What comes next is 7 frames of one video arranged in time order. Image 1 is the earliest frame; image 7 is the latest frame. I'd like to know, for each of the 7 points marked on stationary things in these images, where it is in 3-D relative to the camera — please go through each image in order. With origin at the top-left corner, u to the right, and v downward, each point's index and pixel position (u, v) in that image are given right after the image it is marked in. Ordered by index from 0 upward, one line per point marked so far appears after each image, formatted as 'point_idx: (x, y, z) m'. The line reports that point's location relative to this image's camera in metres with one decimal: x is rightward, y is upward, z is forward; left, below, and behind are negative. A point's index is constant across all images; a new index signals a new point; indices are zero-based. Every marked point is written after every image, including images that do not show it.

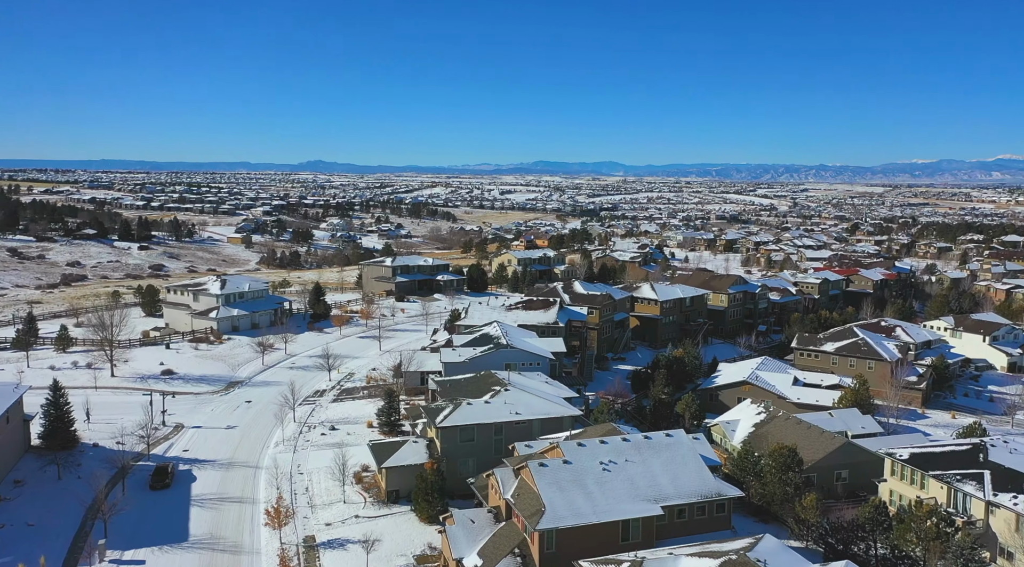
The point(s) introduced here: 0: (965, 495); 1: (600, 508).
0: (+10.9, -5.1, +20.0) m
1: (+1.7, -4.3, +15.9) m
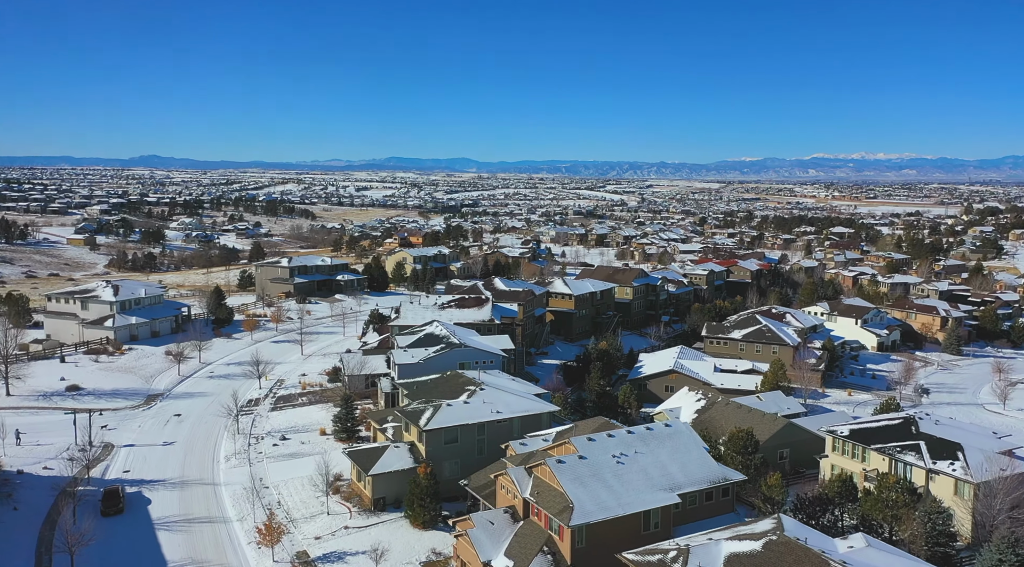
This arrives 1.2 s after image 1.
0: (+10.5, -4.8, +22.2) m
1: (+2.2, -4.3, +16.4) m
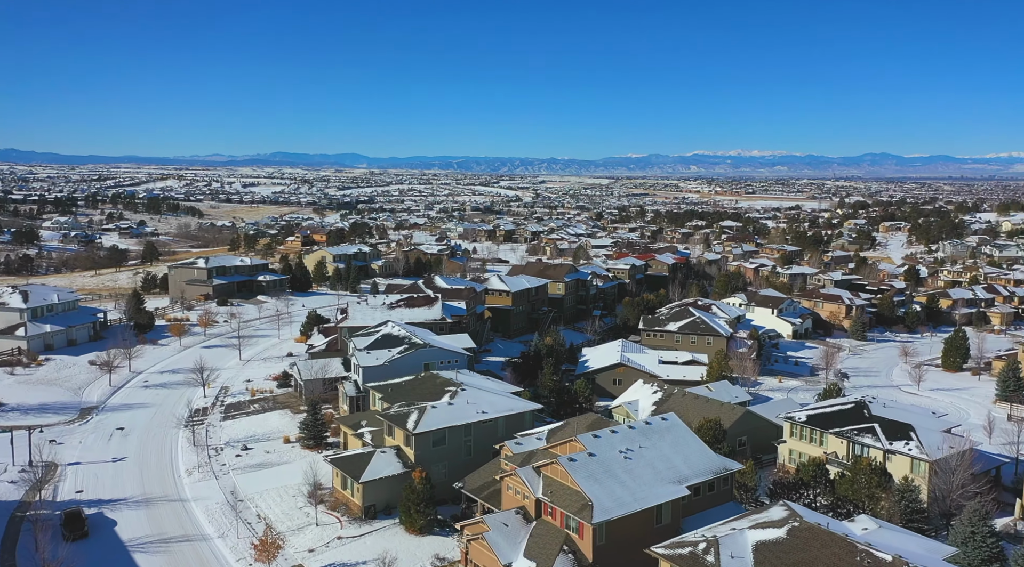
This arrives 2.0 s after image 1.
0: (+10.0, -4.6, +23.5) m
1: (+2.5, -4.2, +16.6) m
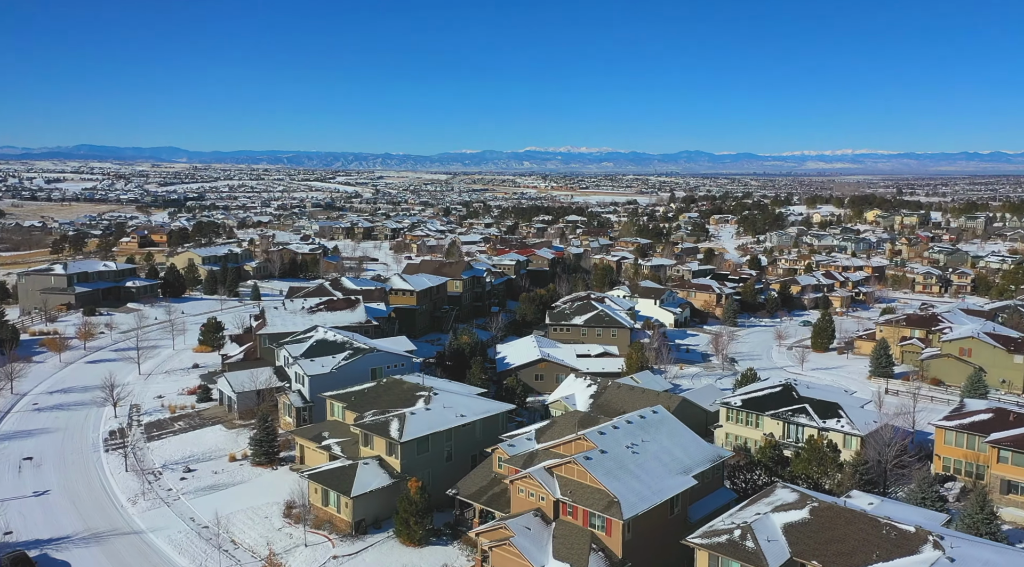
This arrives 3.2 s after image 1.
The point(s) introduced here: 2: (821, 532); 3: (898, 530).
0: (+8.8, -4.3, +25.3) m
1: (+2.9, -4.2, +17.0) m
2: (+5.7, -4.6, +15.2) m
3: (+7.0, -4.4, +14.9) m
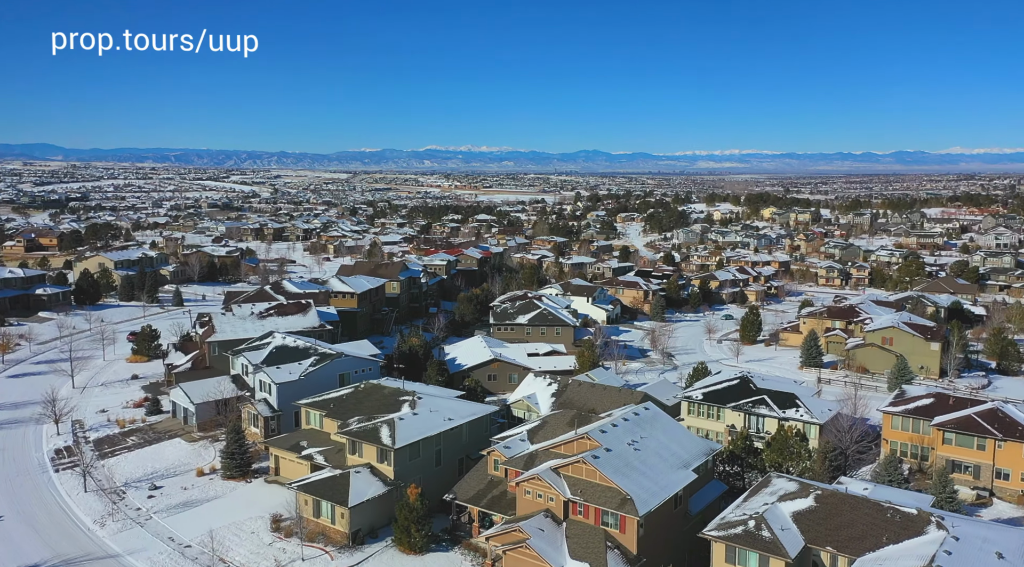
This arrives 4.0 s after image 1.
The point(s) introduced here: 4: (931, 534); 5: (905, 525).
0: (+7.9, -4.2, +26.2) m
1: (+3.1, -4.2, +17.2) m
2: (+6.1, -4.5, +15.8) m
3: (+7.4, -4.3, +15.7) m
4: (+7.6, -4.5, +15.0) m
5: (+7.3, -4.5, +15.4) m
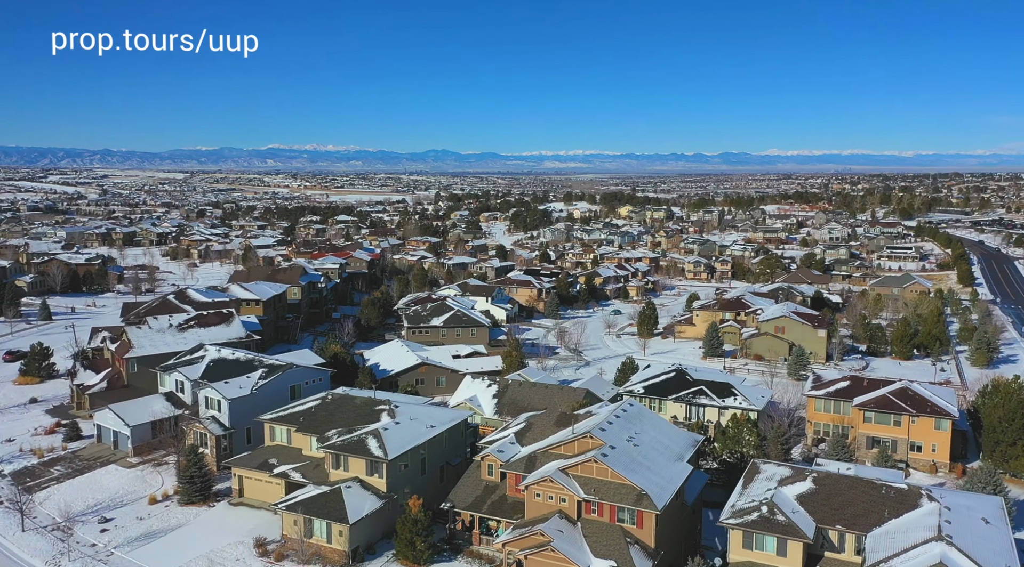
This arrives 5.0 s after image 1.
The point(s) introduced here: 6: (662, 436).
0: (+6.3, -4.1, +27.3) m
1: (+3.3, -4.1, +17.6) m
2: (+6.5, -4.4, +16.8) m
3: (+7.8, -4.2, +16.9) m
4: (+8.1, -4.4, +16.3) m
5: (+7.7, -4.3, +16.5) m
6: (+3.5, -3.5, +19.2) m
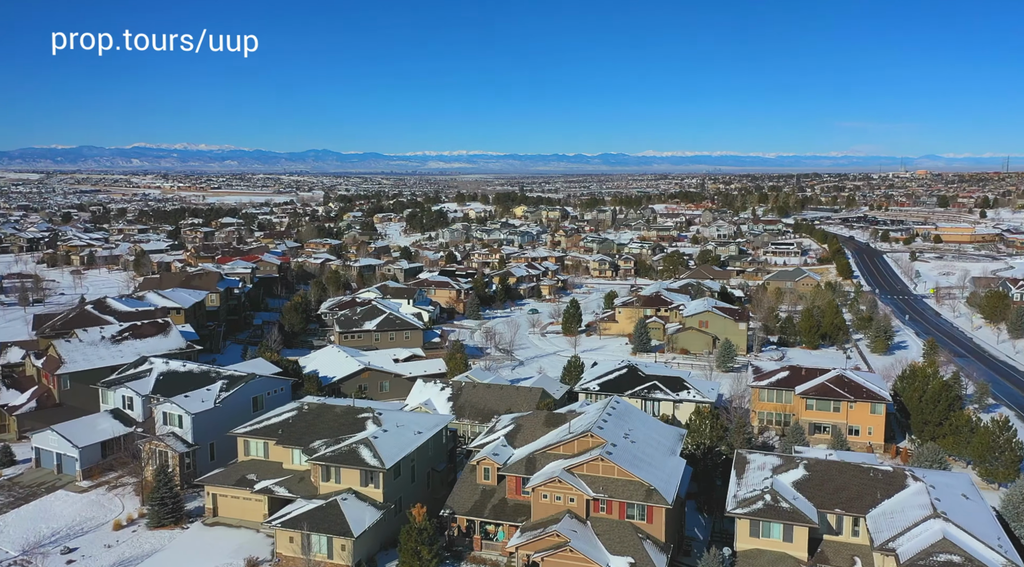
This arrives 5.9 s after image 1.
0: (+4.9, -4.0, +27.9) m
1: (+3.3, -4.0, +17.8) m
2: (+6.6, -4.2, +17.5) m
3: (+7.9, -4.0, +17.7) m
4: (+8.3, -4.2, +17.2) m
5: (+7.9, -4.2, +17.4) m
6: (+3.3, -3.5, +19.5) m
